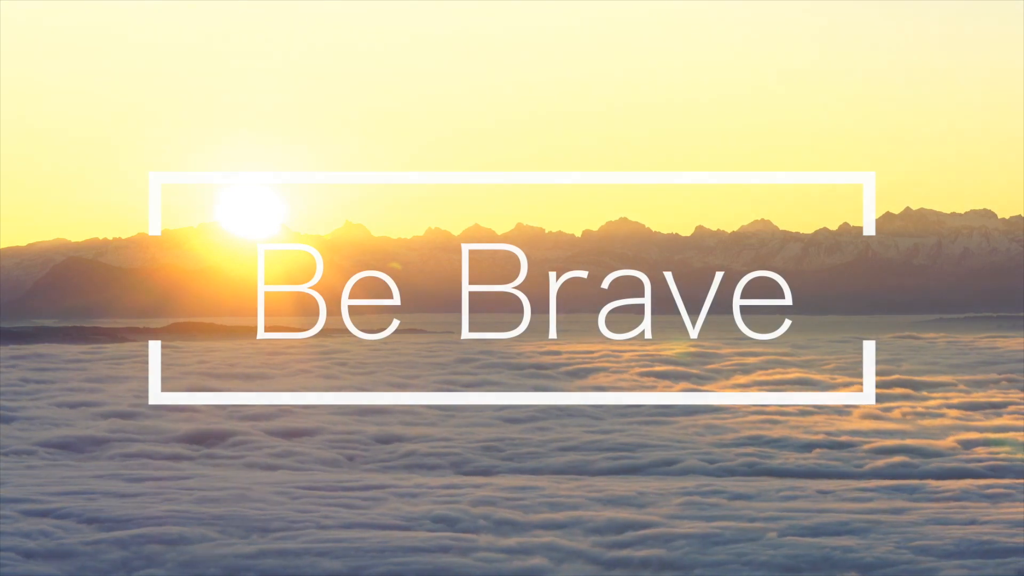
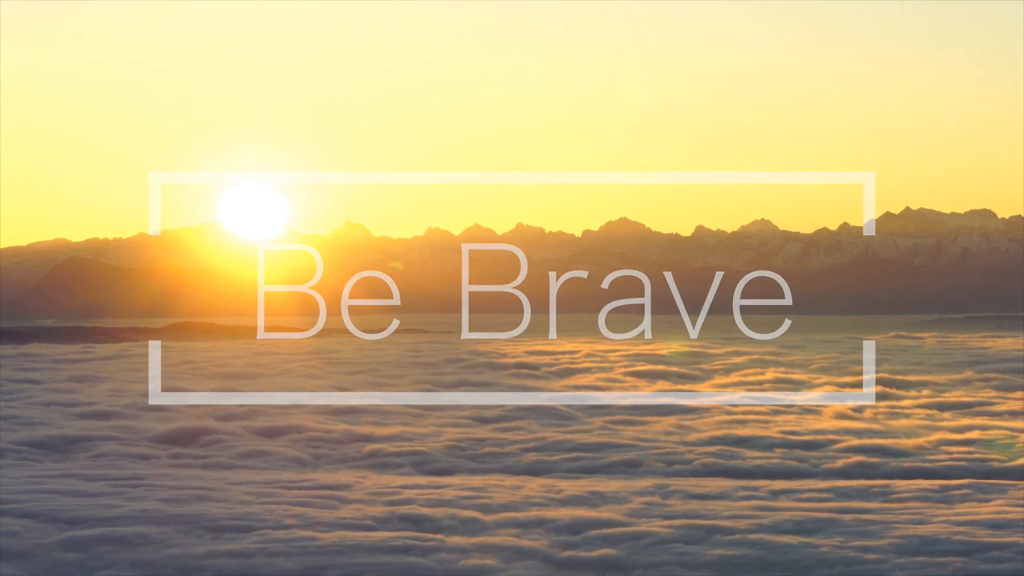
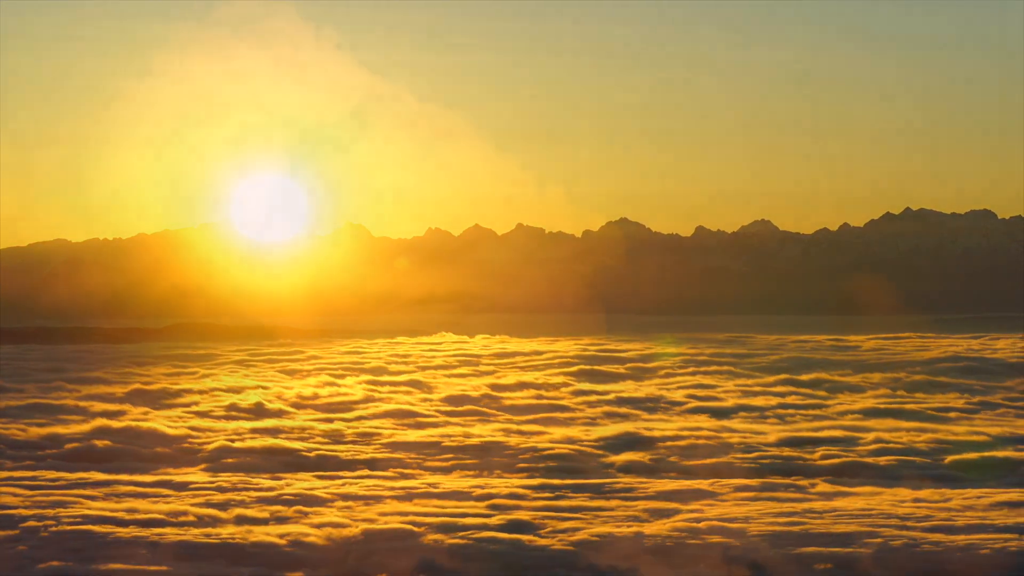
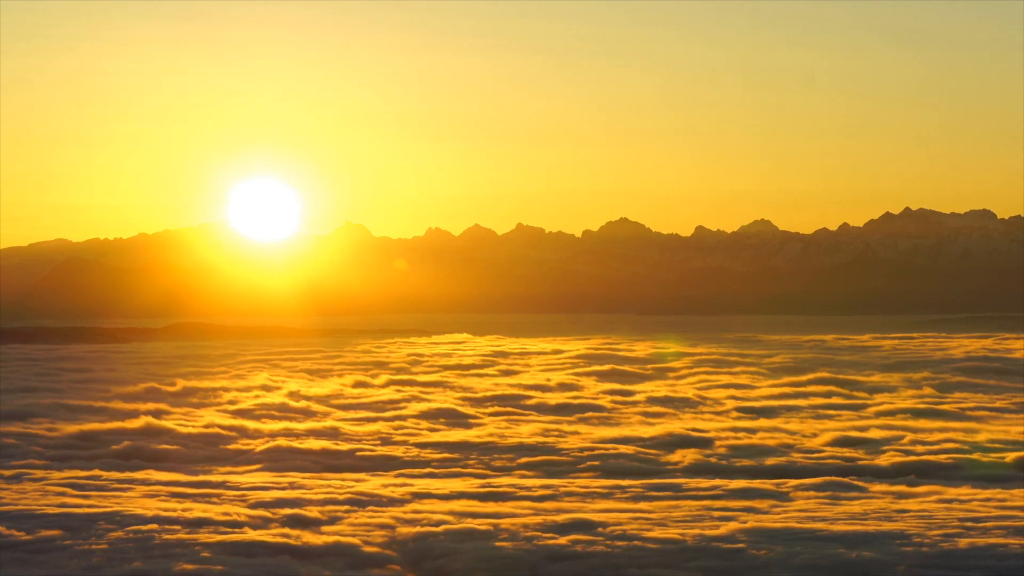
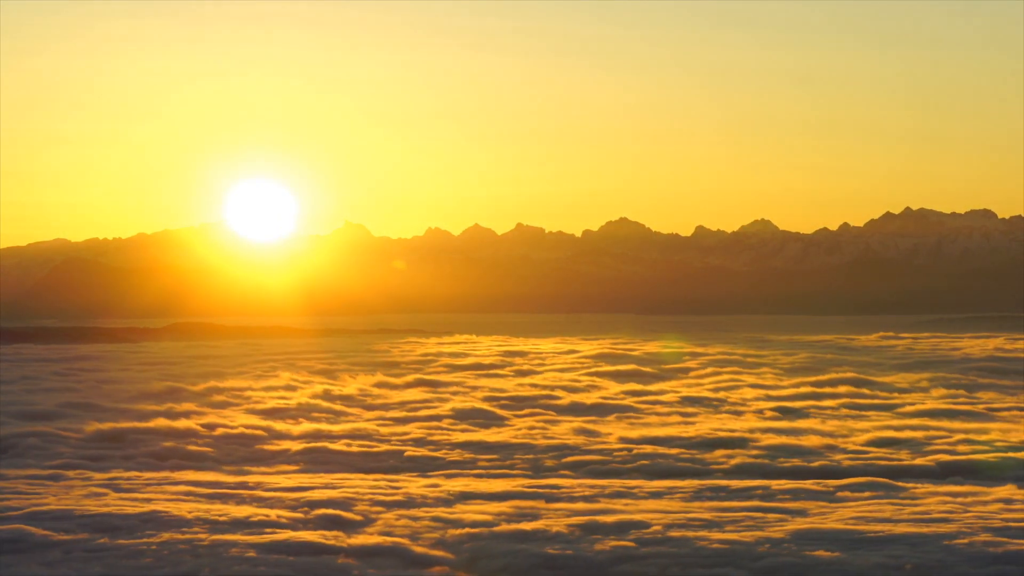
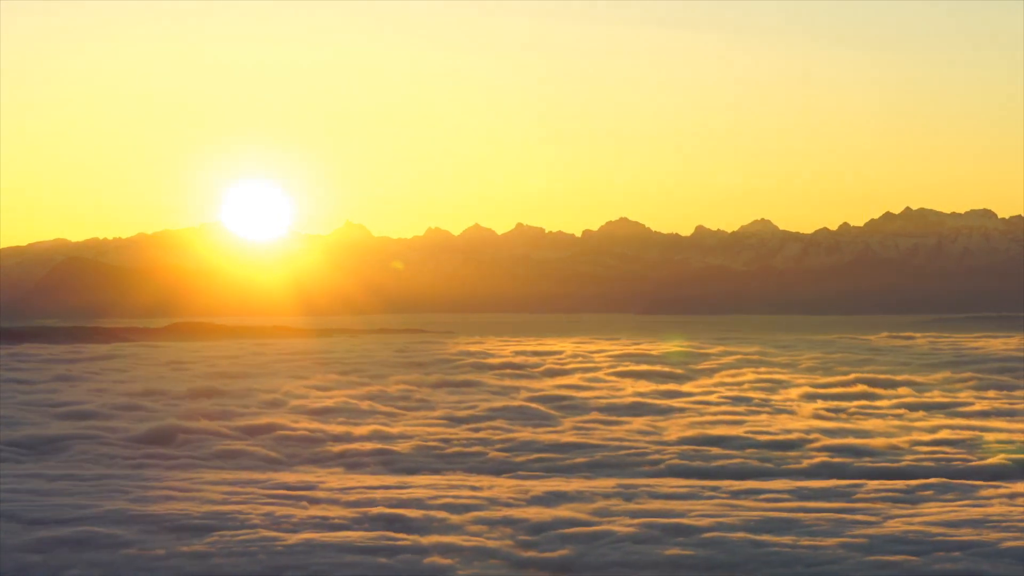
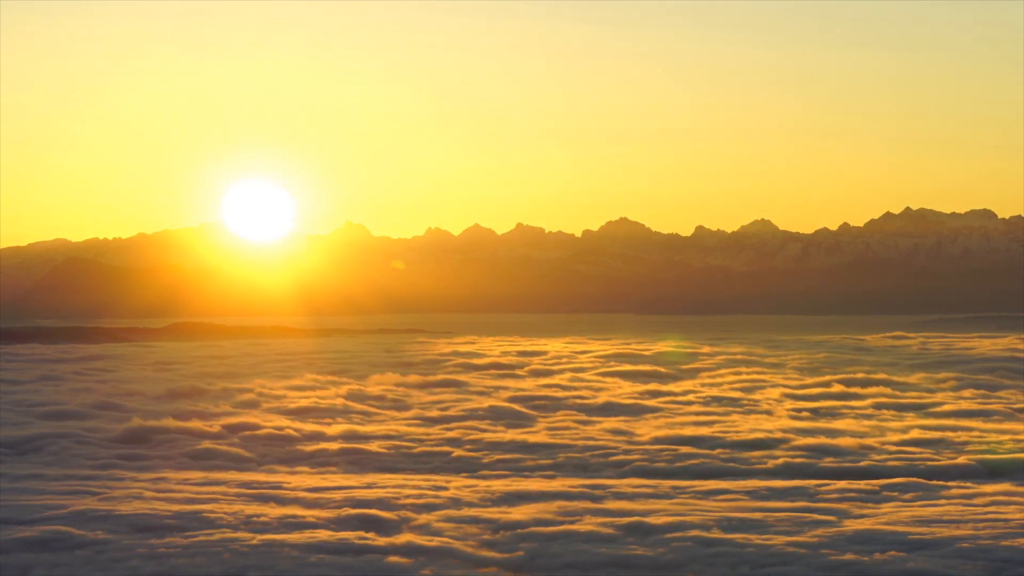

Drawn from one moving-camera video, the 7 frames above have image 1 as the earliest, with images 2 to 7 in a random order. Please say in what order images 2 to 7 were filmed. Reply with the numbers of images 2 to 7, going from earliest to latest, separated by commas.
2, 6, 7, 5, 4, 3
